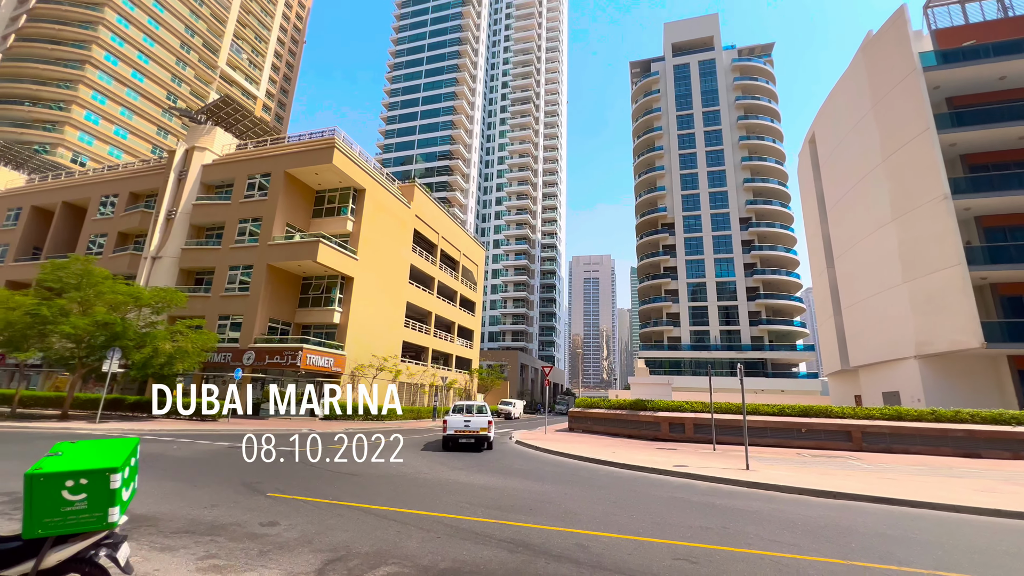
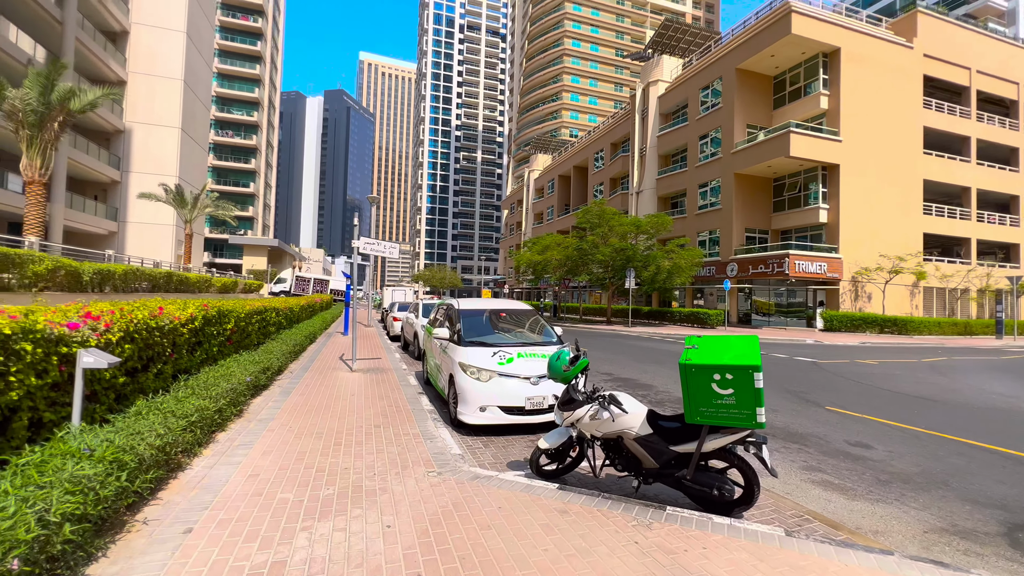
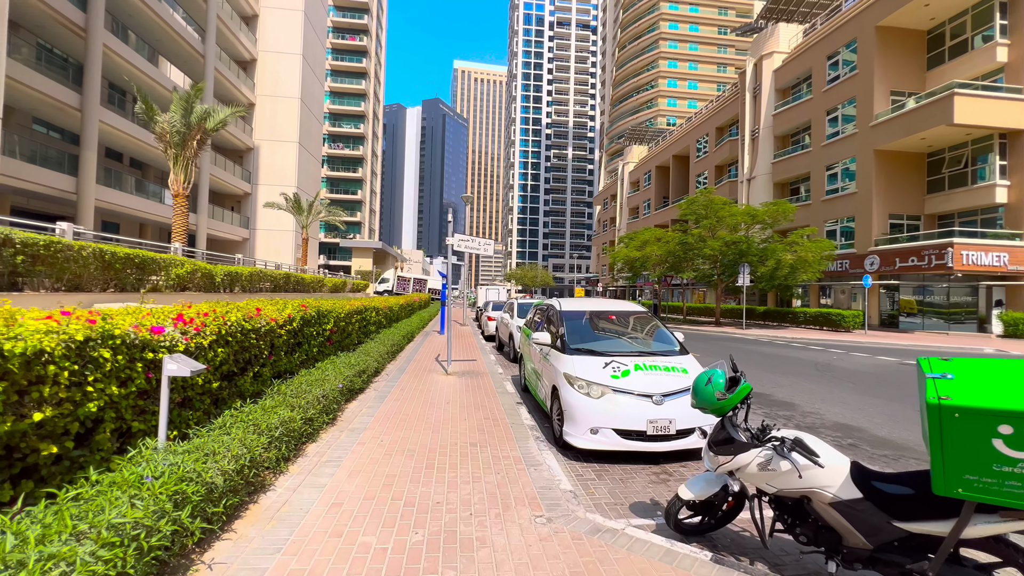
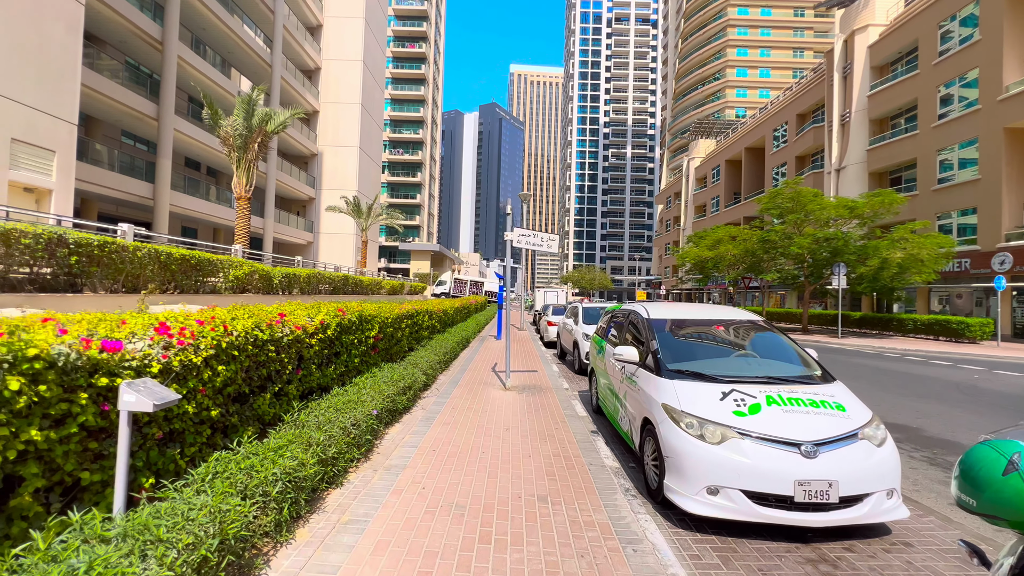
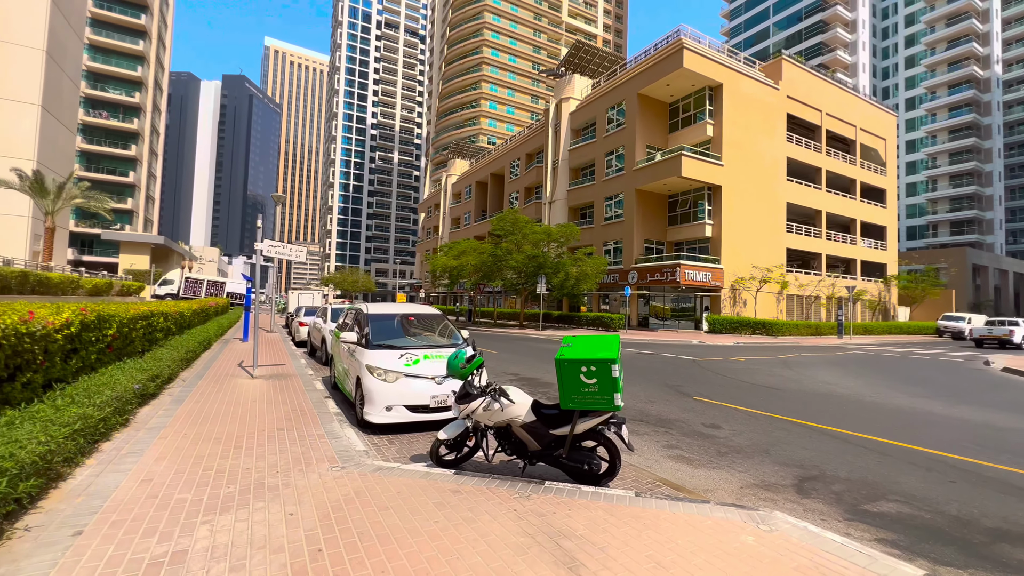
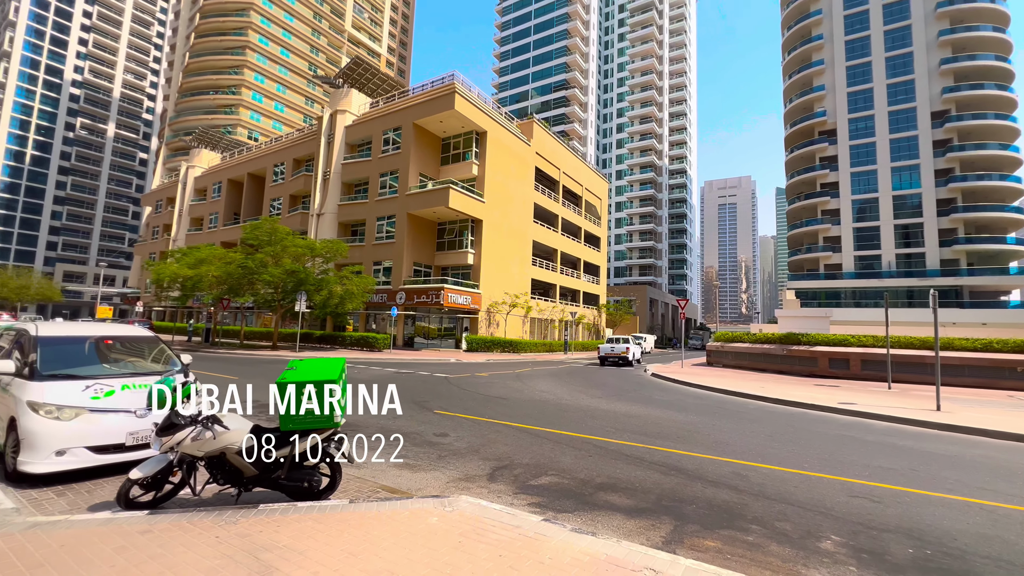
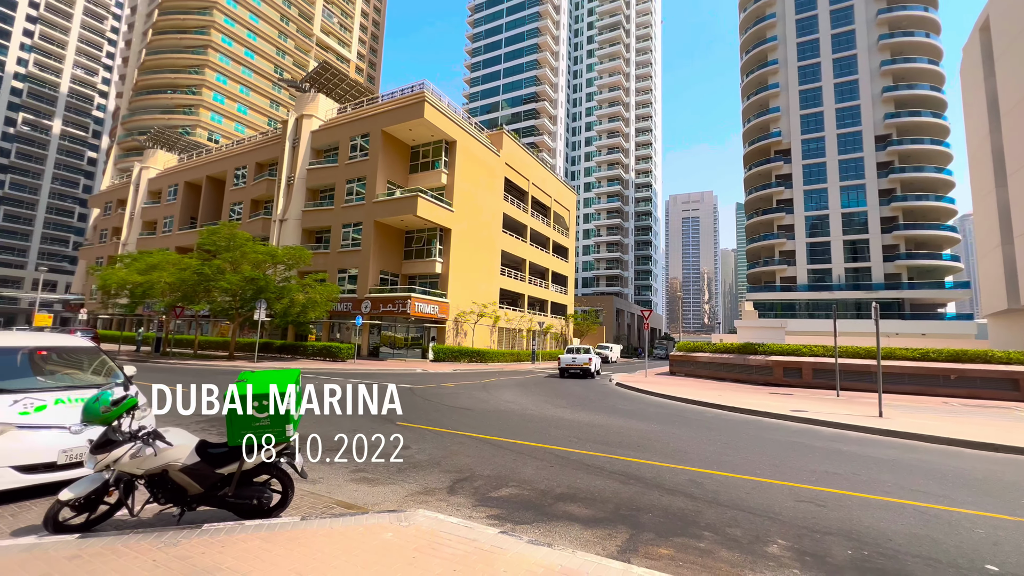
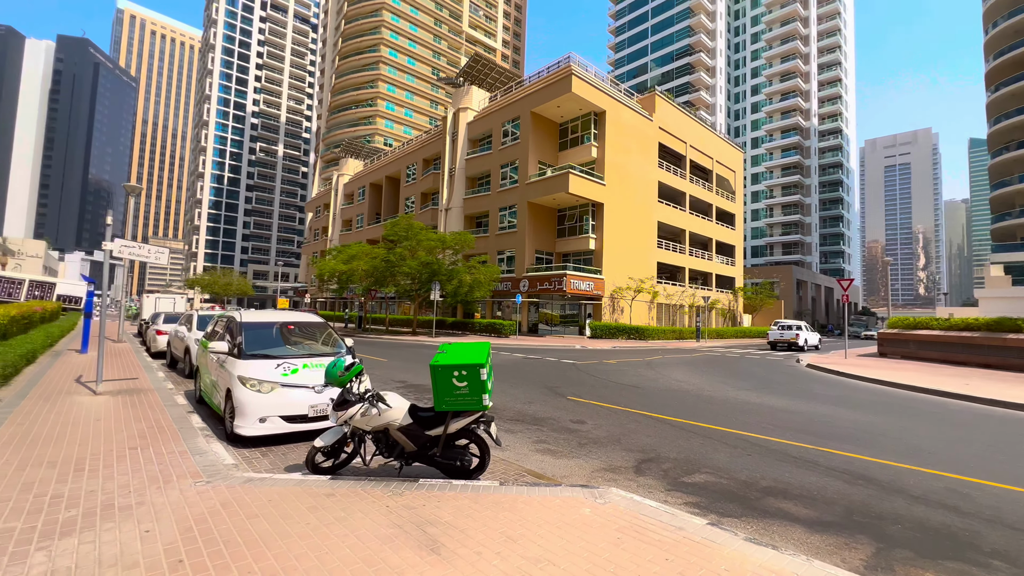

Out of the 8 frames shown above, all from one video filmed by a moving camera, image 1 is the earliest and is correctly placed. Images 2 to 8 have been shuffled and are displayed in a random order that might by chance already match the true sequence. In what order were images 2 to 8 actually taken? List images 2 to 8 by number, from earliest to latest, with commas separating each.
7, 6, 8, 5, 2, 3, 4
